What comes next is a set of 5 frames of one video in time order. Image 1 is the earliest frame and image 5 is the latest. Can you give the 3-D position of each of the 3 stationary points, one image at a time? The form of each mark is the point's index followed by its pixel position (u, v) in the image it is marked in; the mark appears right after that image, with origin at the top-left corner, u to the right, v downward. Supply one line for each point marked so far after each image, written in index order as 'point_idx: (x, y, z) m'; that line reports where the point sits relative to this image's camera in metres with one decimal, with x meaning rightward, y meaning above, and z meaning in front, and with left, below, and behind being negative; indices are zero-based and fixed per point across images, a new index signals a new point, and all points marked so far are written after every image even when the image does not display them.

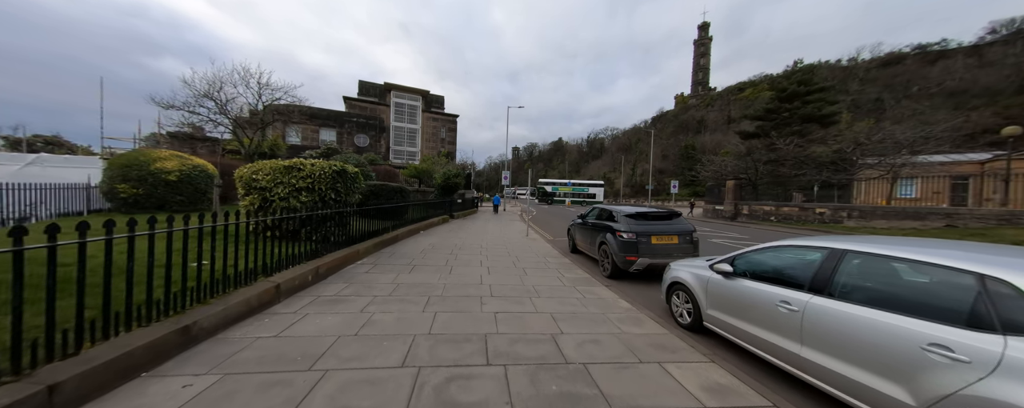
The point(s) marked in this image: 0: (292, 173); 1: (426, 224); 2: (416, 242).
0: (-4.7, +0.7, +6.0) m
1: (-4.2, -1.0, +13.6) m
2: (-3.2, -1.3, +9.3) m
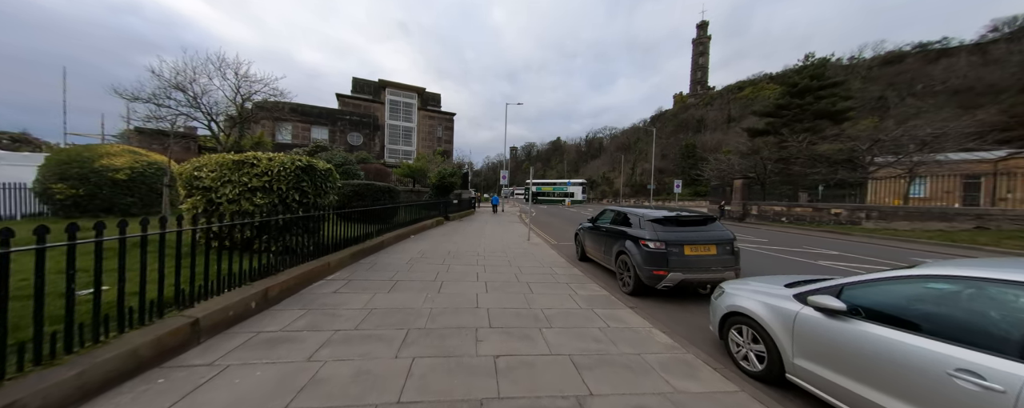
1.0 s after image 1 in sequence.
0: (-4.7, +0.6, +4.8) m
1: (-4.2, -1.0, +12.5) m
2: (-3.2, -1.3, +8.2) m
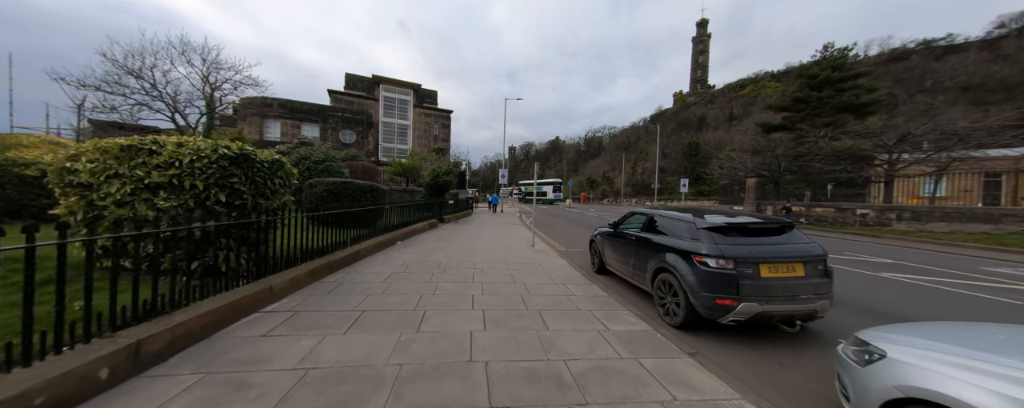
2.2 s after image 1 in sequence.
0: (-4.6, +0.6, +3.4) m
1: (-4.1, -1.1, +11.1) m
2: (-3.1, -1.4, +6.8) m
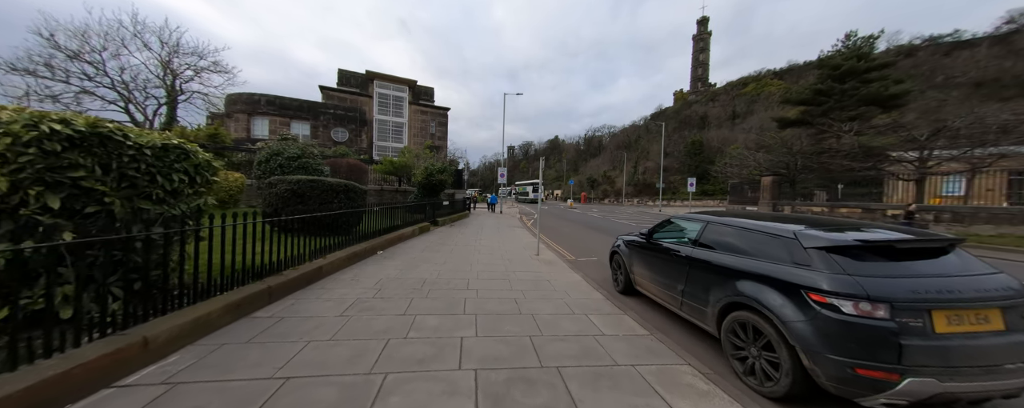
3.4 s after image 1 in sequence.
0: (-4.5, +0.5, +2.0) m
1: (-4.1, -1.1, +9.7) m
2: (-3.1, -1.5, +5.4) m
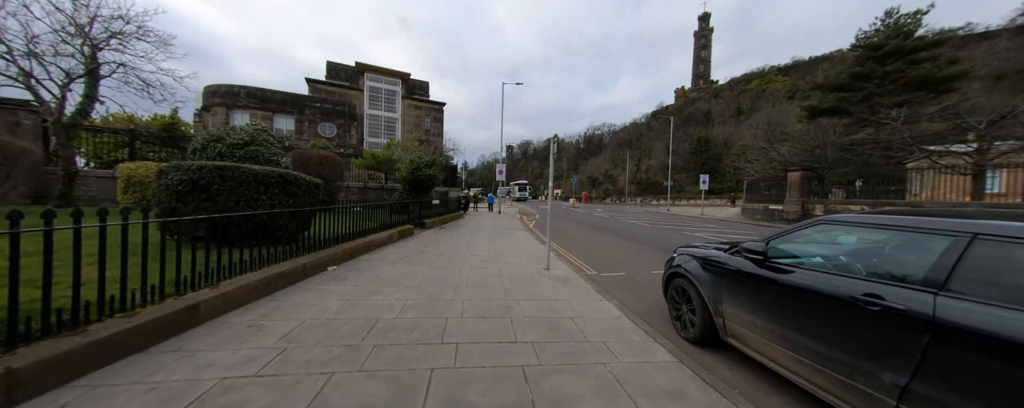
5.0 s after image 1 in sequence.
0: (-4.5, +0.5, -0.1) m
1: (-4.1, -1.1, +7.6) m
2: (-3.0, -1.4, +3.3) m
